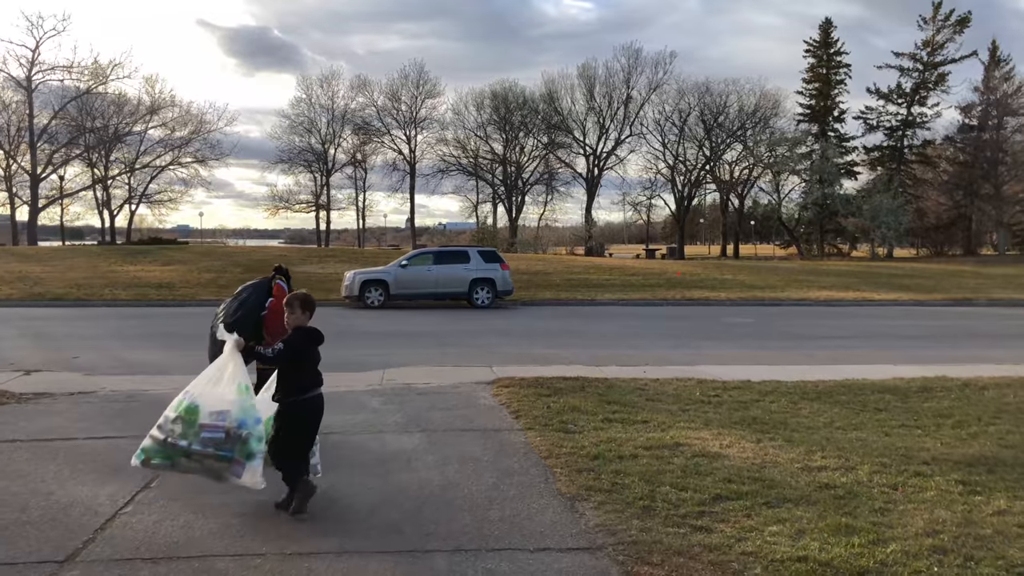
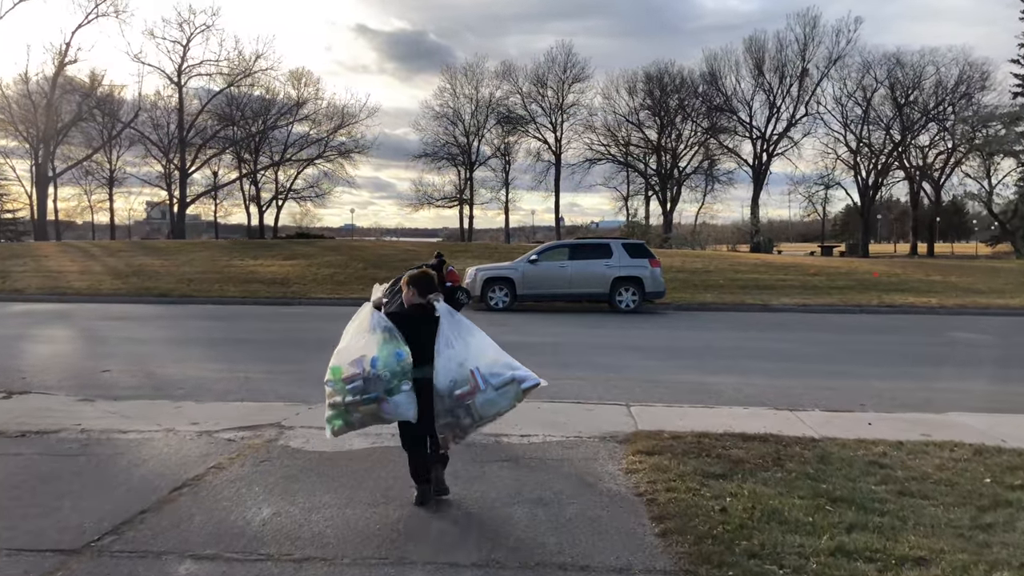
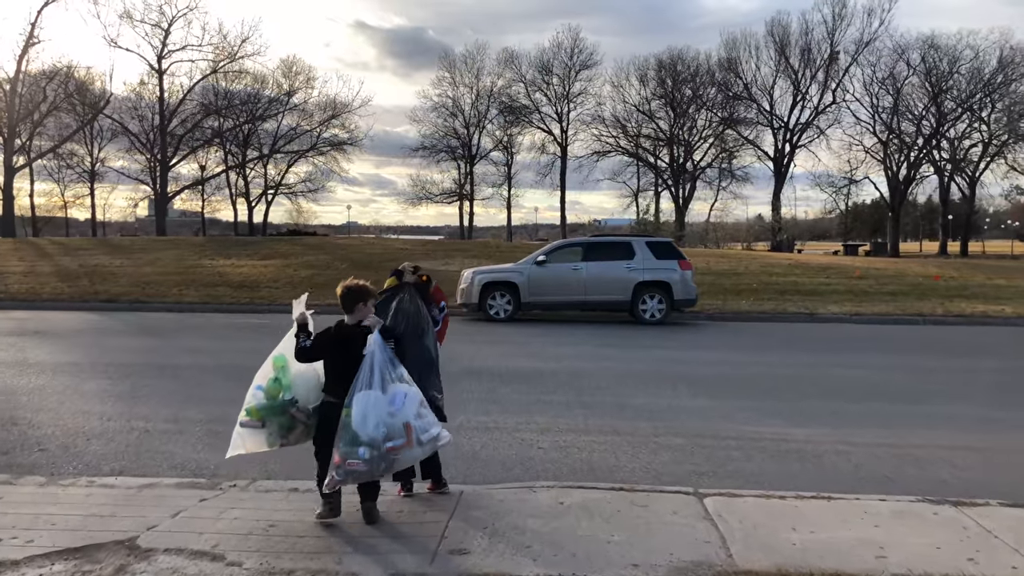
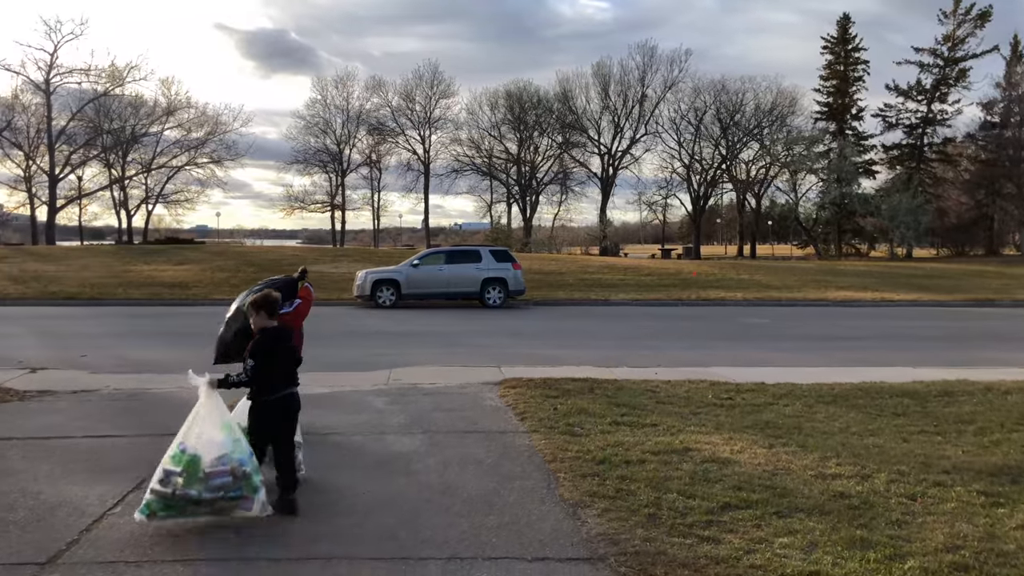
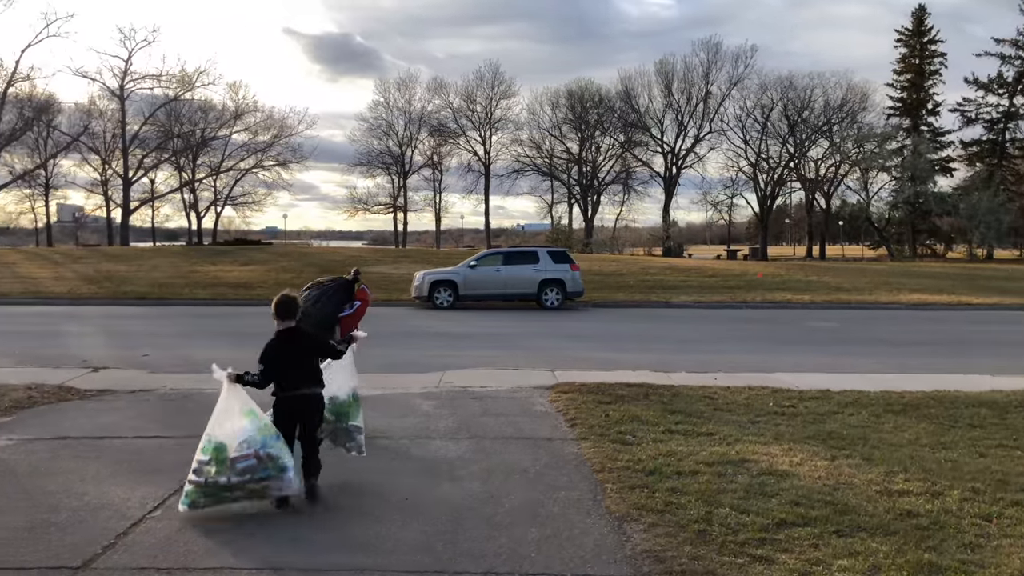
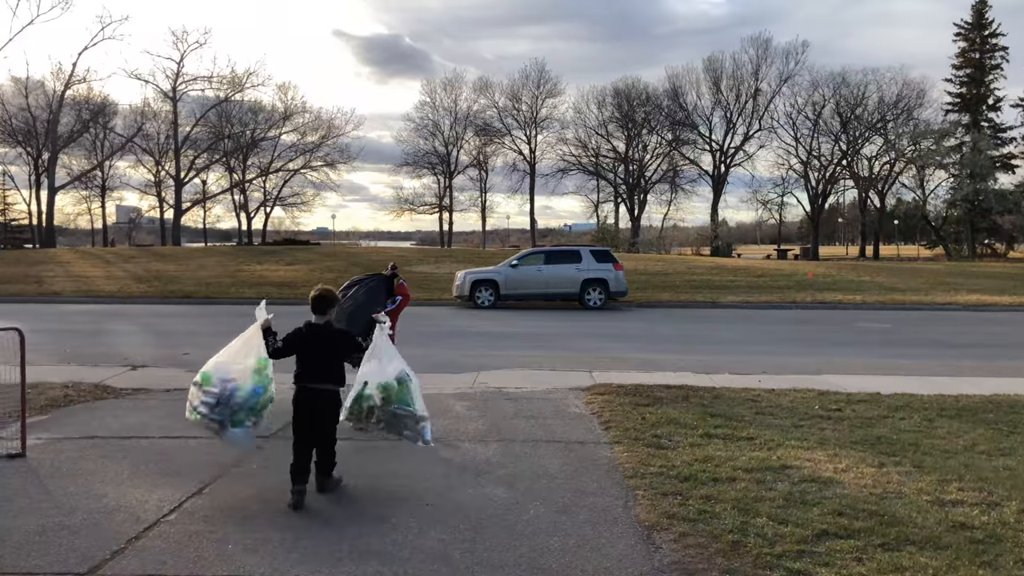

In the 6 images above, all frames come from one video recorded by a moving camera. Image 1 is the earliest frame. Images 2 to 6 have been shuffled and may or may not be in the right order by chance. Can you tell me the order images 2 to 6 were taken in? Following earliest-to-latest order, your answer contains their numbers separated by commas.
4, 5, 6, 2, 3
